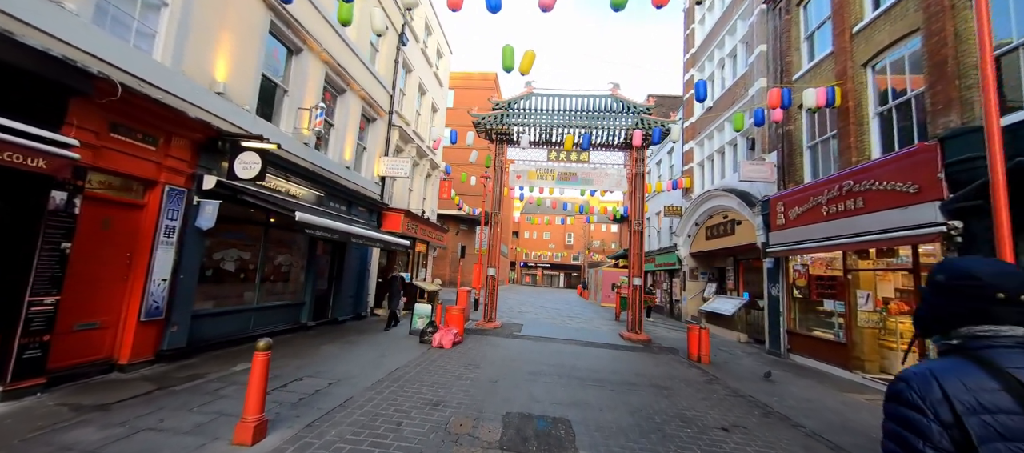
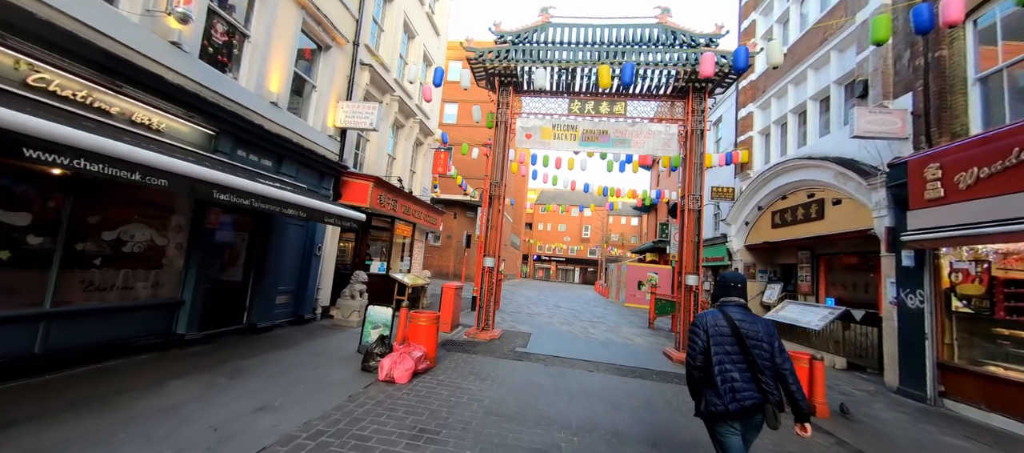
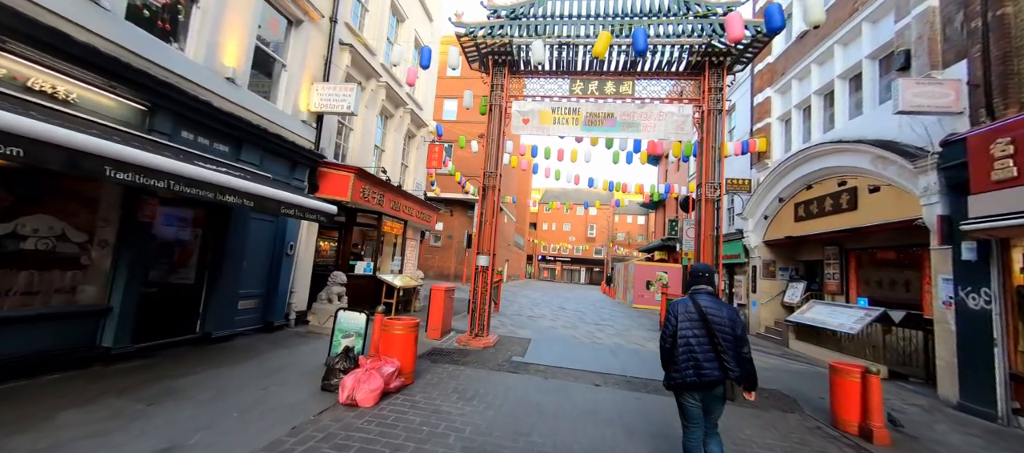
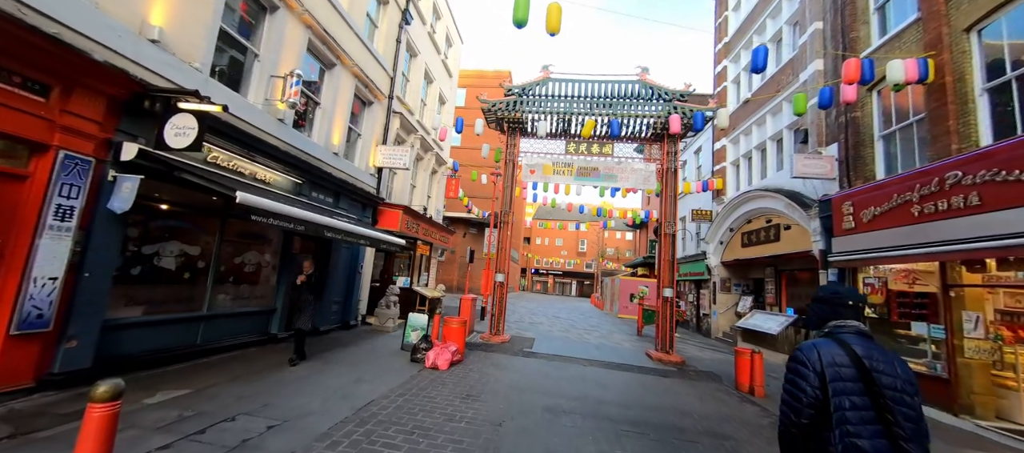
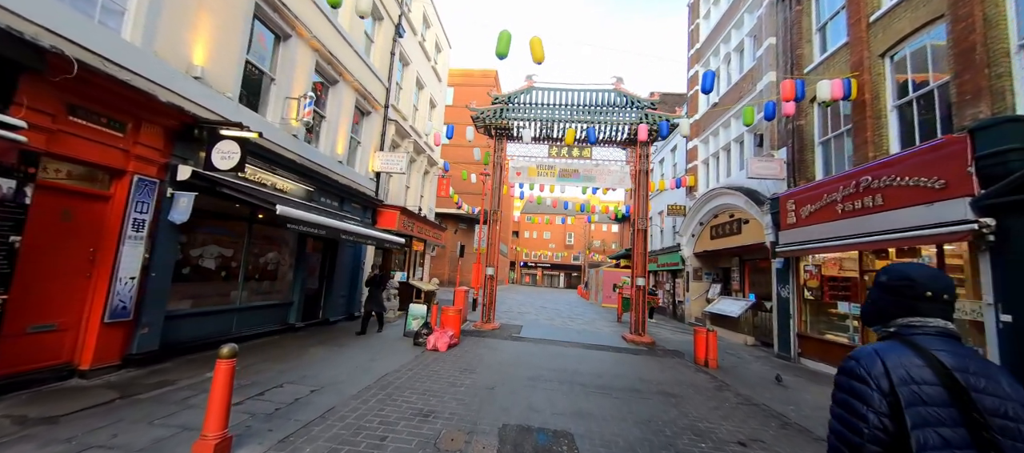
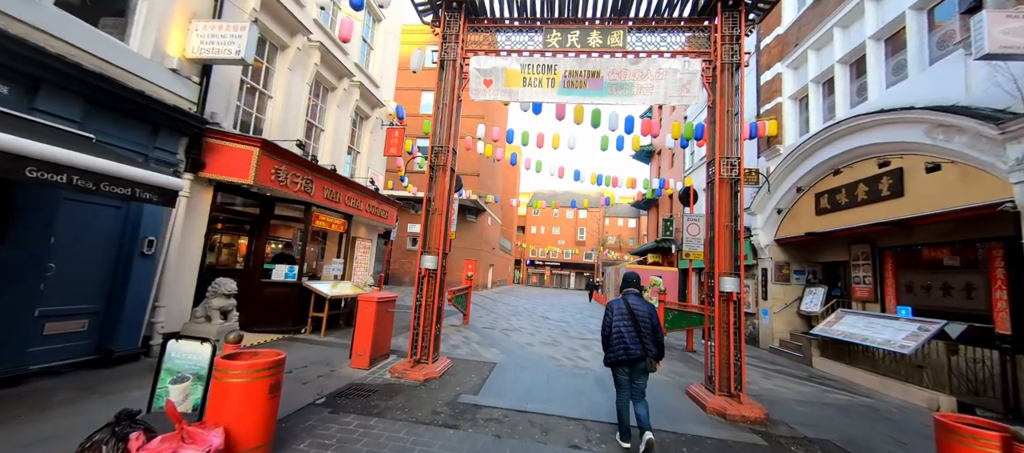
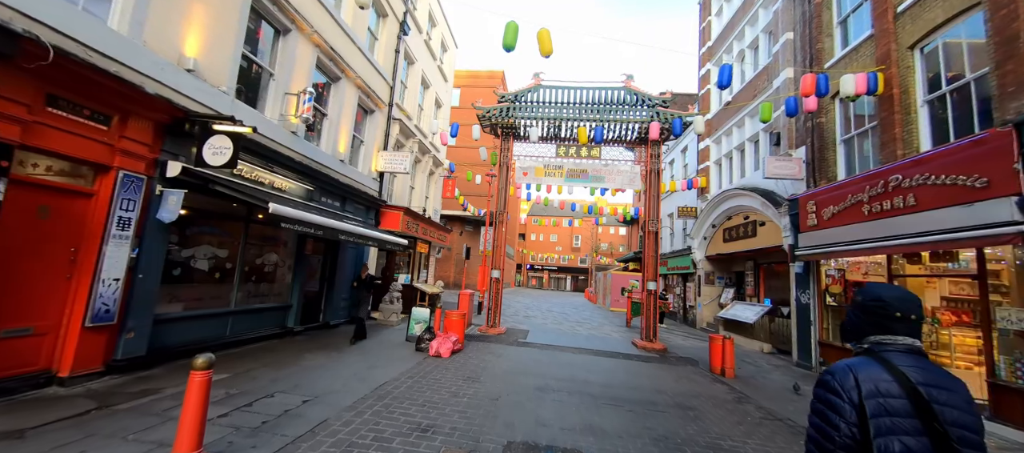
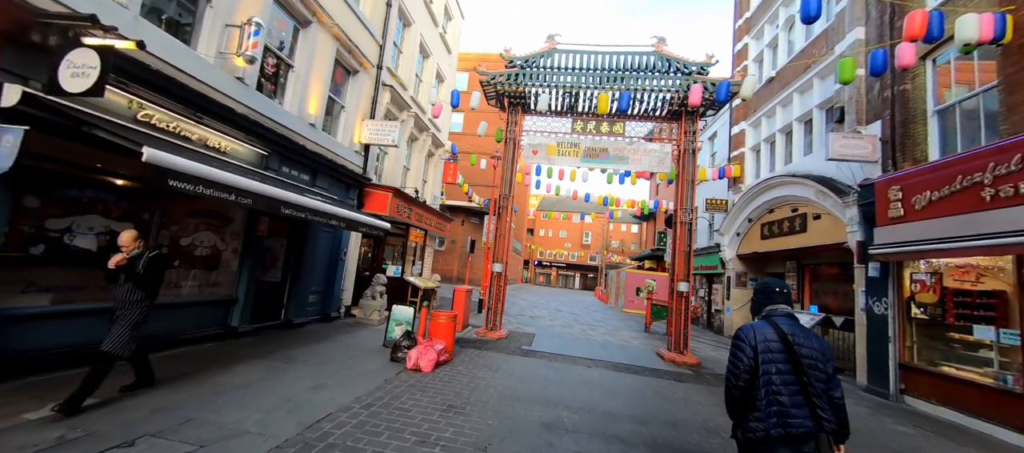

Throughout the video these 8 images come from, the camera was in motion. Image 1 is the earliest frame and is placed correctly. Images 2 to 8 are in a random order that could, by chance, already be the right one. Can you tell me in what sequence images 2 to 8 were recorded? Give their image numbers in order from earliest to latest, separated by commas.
5, 7, 4, 8, 2, 3, 6
